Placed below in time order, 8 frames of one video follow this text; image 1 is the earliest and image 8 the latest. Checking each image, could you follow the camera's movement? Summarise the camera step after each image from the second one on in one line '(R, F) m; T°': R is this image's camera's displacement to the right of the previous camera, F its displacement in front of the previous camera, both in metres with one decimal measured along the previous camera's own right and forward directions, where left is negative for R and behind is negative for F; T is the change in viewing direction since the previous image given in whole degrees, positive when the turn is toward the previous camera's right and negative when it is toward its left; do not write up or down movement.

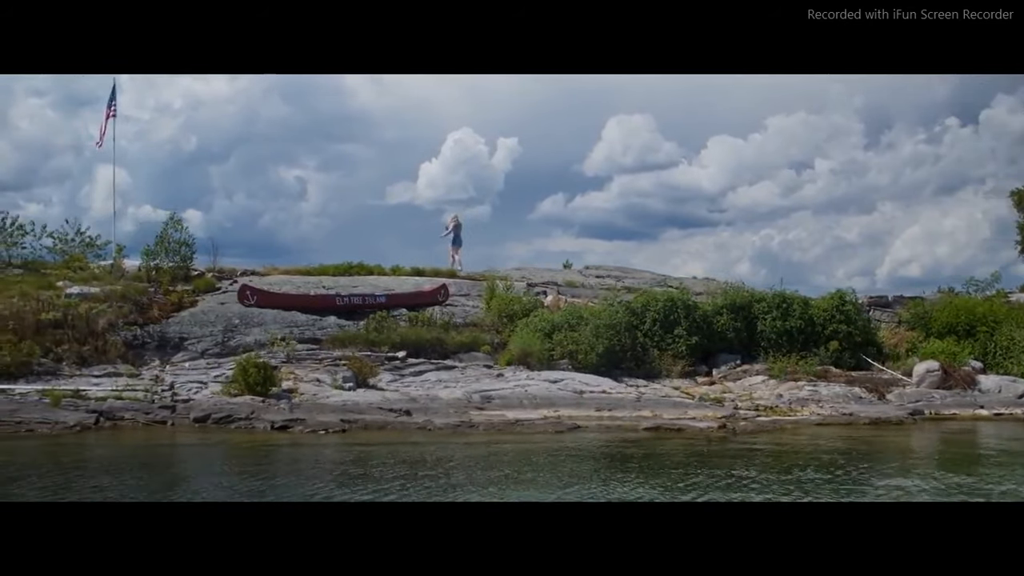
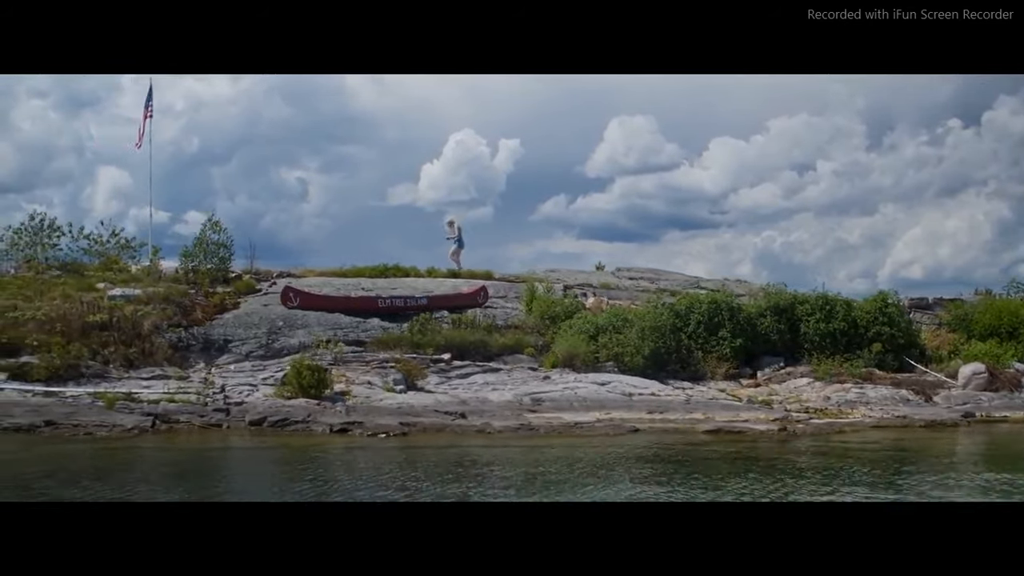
(-0.6, +0.1) m; 0°
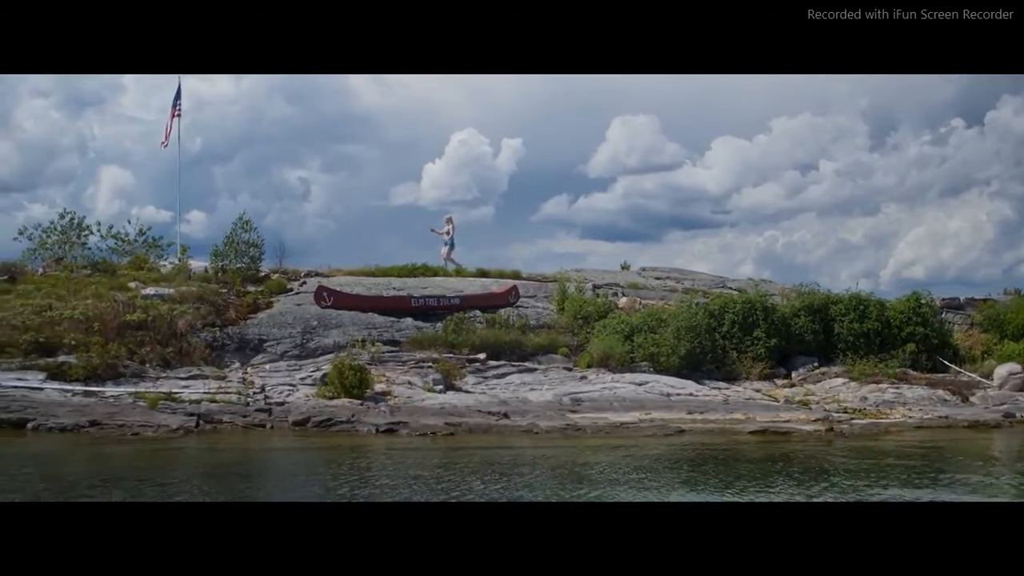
(-0.4, 0.0) m; 0°
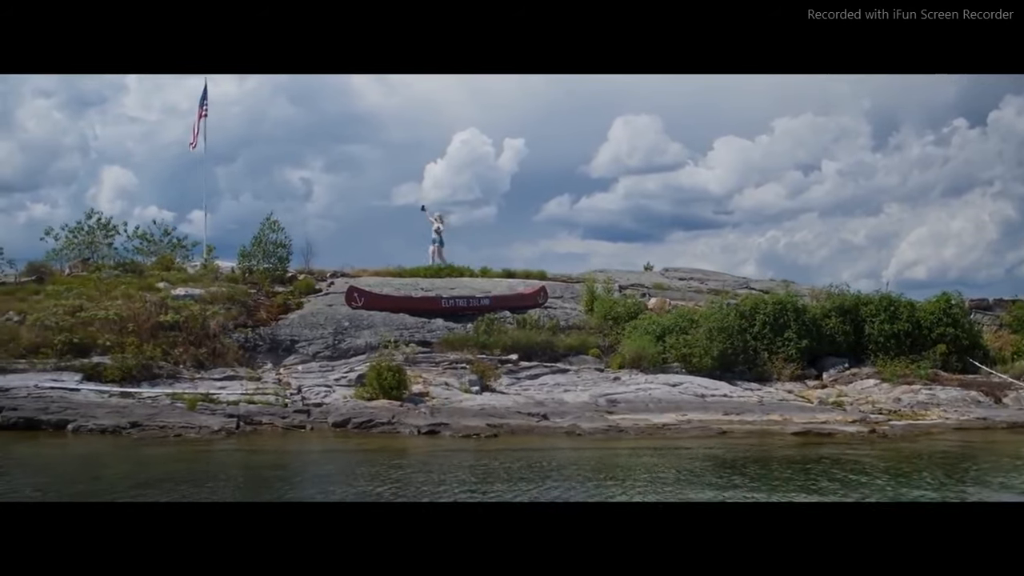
(-0.4, 0.0) m; 0°
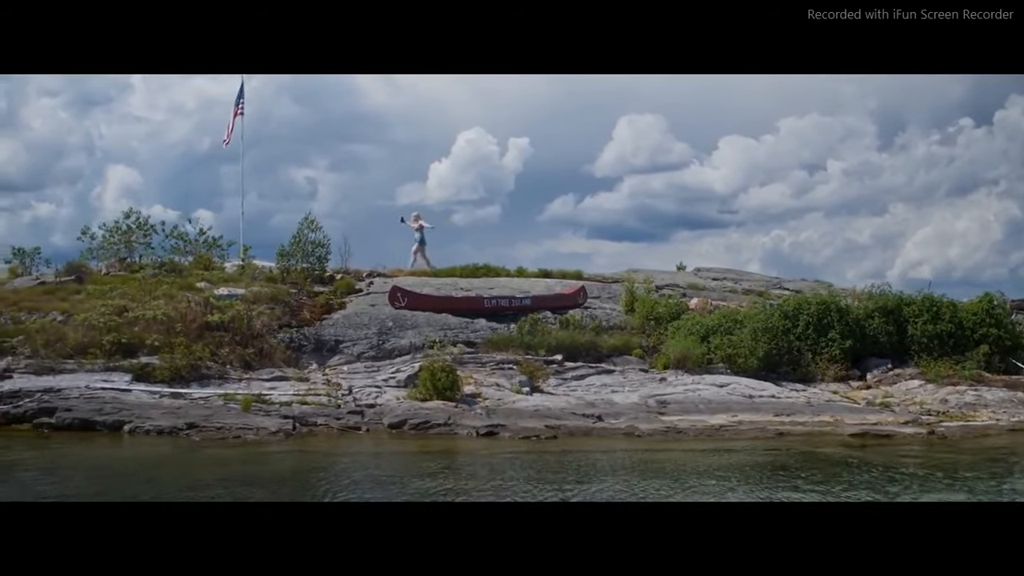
(-0.5, 0.0) m; 0°
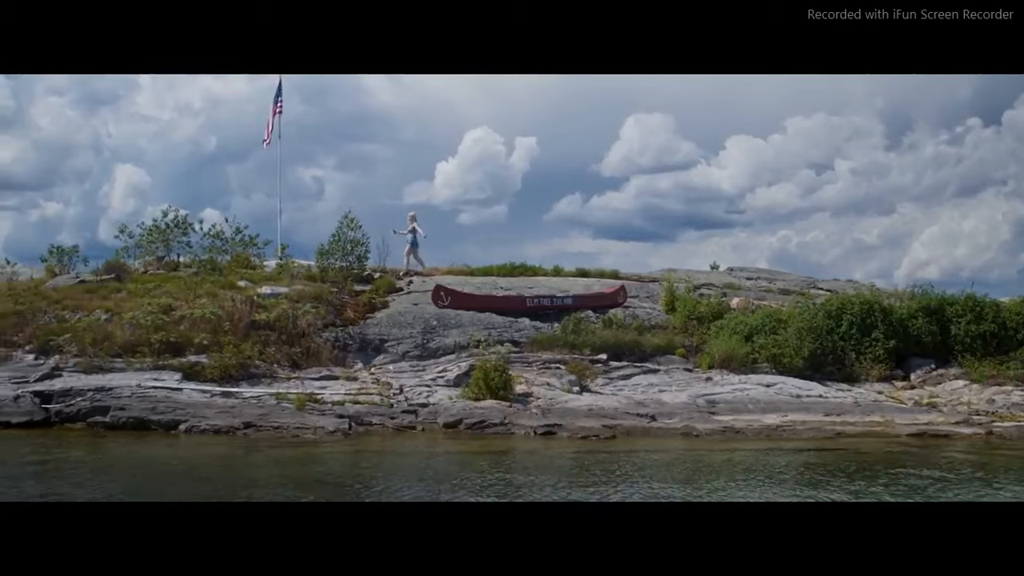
(-0.5, 0.0) m; 0°
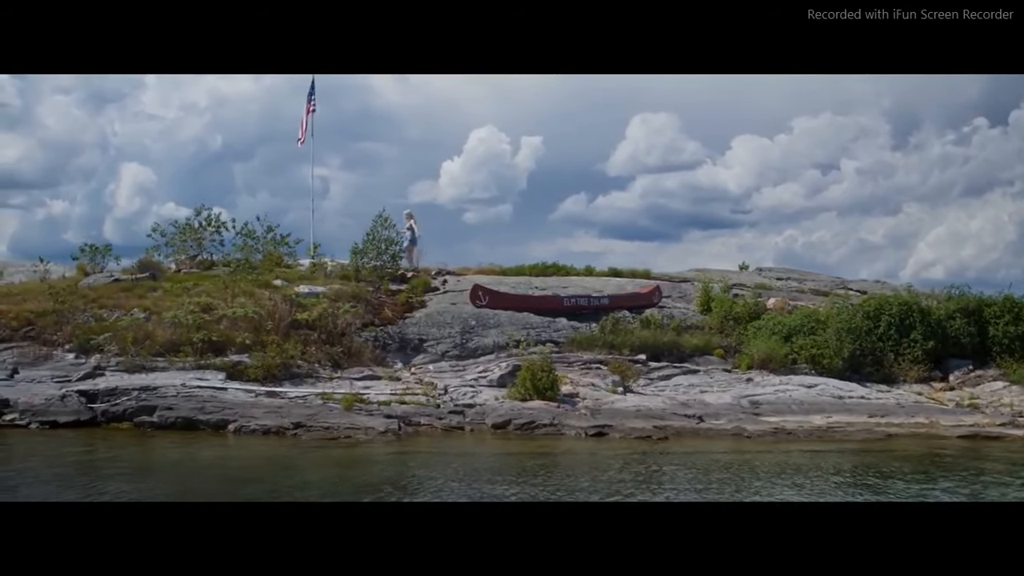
(-0.4, 0.0) m; 0°
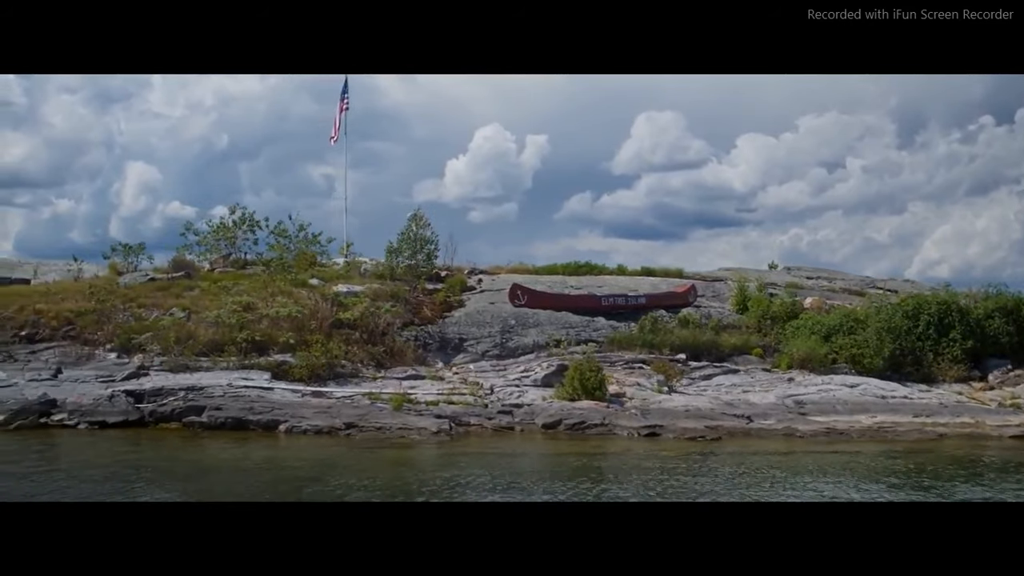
(-0.4, 0.0) m; 0°
